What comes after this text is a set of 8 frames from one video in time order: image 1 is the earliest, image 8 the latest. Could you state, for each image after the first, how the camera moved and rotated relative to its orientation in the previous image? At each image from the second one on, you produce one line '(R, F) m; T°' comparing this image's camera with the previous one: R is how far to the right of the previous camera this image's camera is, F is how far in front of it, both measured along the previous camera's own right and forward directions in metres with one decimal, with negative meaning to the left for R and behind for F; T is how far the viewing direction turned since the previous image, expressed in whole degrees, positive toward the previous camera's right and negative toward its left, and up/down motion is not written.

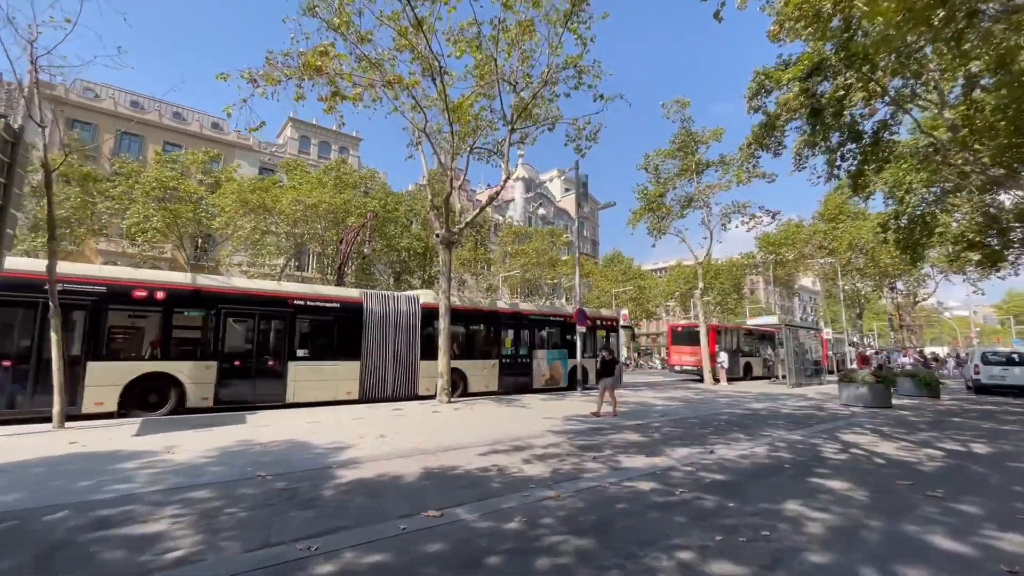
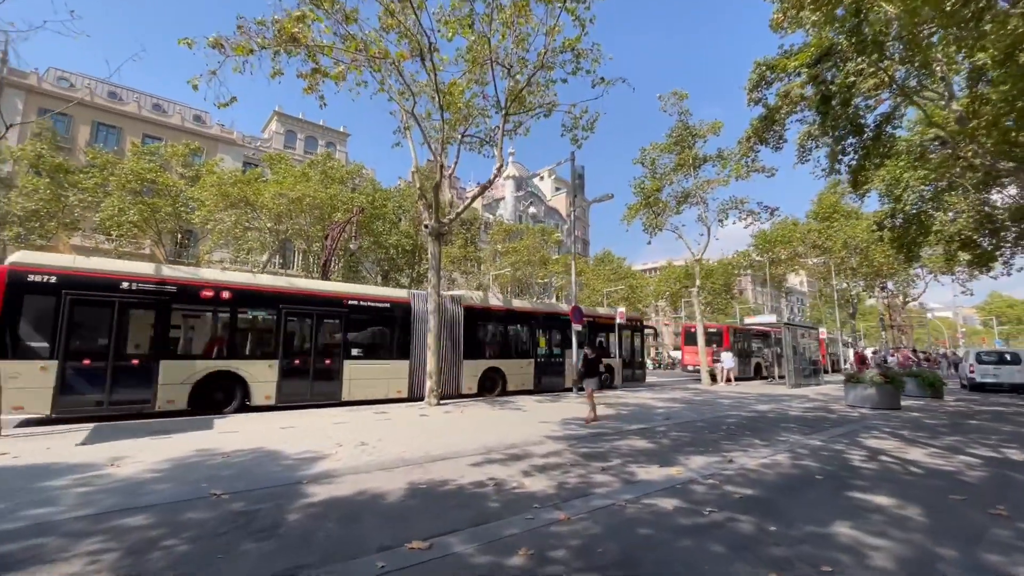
(-0.1, +0.7) m; +1°
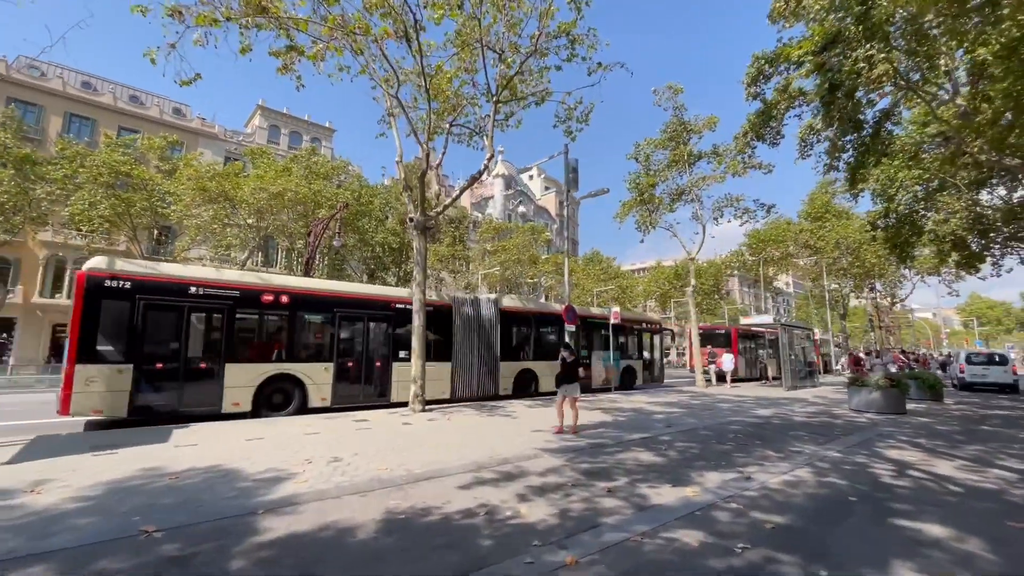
(-0.1, +0.7) m; +1°
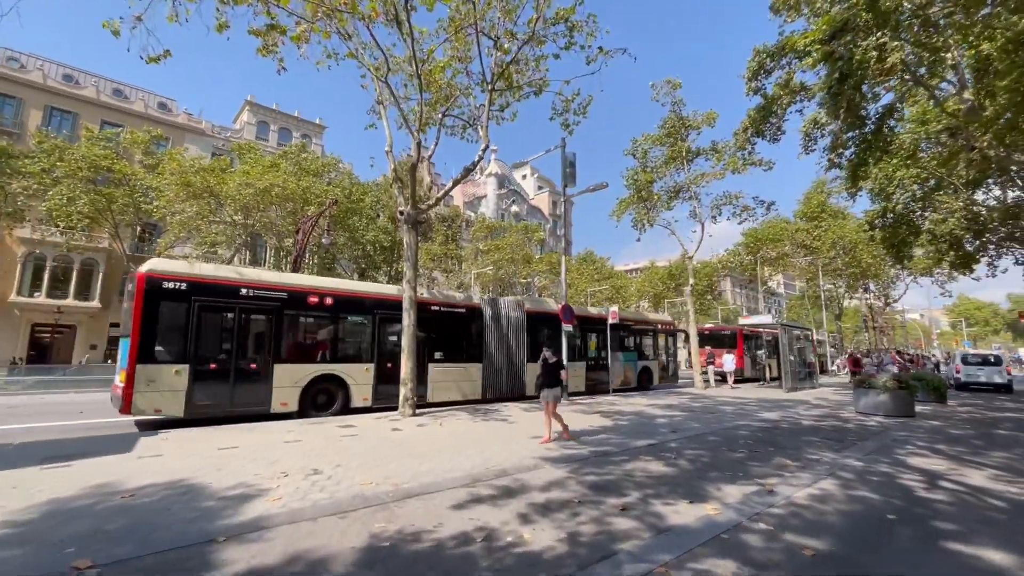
(-0.1, +0.5) m; +1°
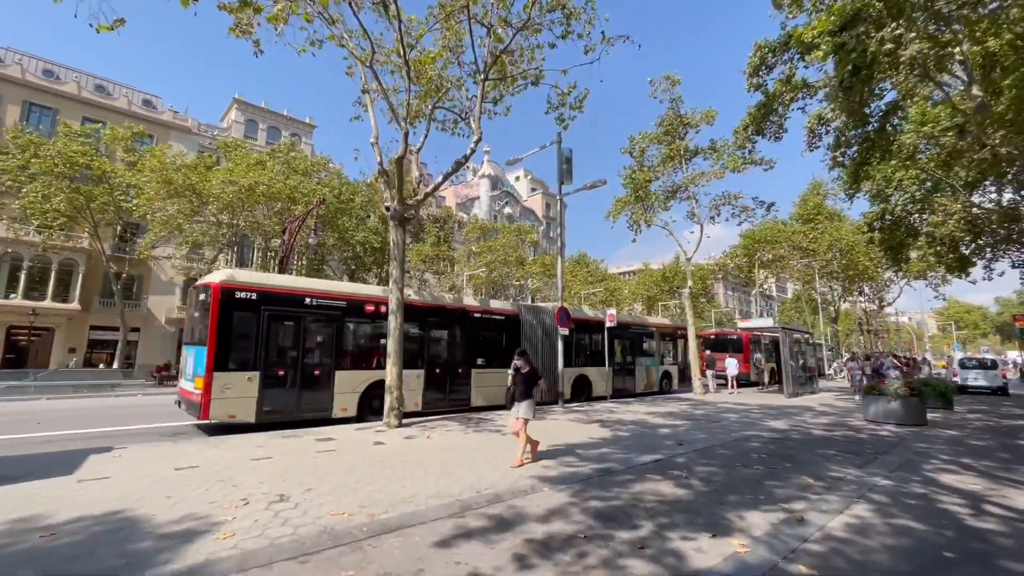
(0.0, +0.6) m; +1°
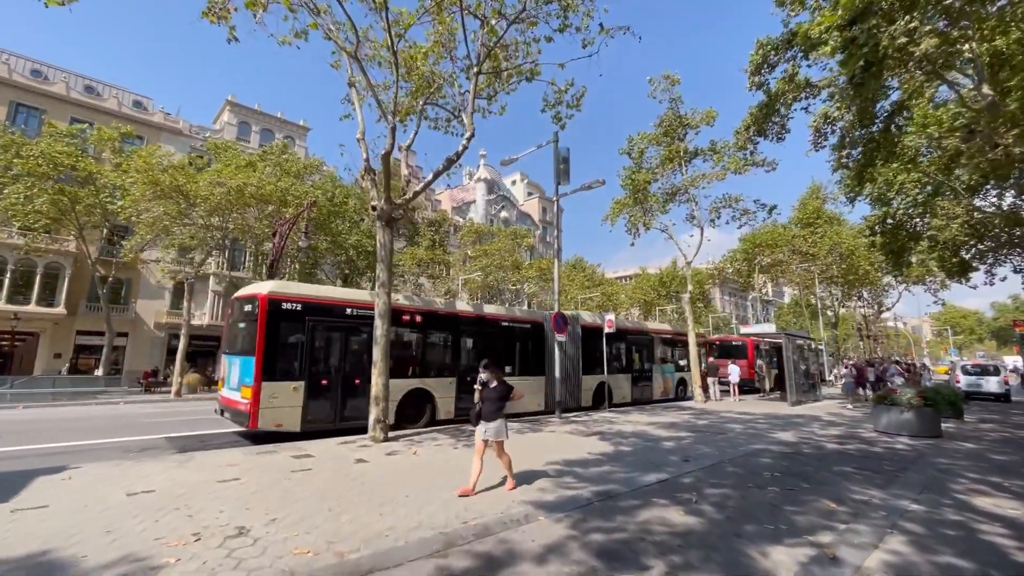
(0.0, +0.5) m; 0°
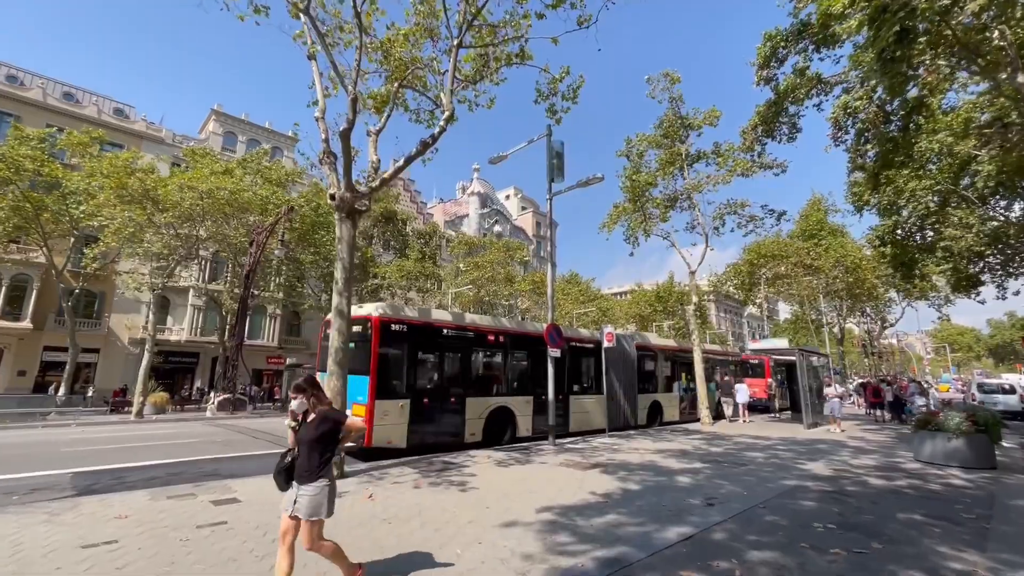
(+0.2, +1.3) m; +1°
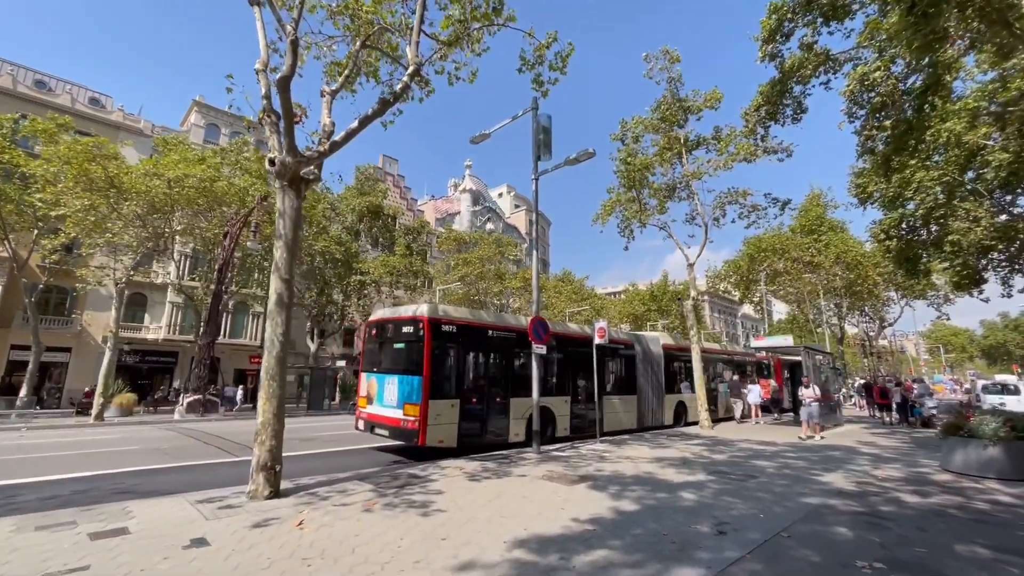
(+0.3, +1.1) m; +1°
